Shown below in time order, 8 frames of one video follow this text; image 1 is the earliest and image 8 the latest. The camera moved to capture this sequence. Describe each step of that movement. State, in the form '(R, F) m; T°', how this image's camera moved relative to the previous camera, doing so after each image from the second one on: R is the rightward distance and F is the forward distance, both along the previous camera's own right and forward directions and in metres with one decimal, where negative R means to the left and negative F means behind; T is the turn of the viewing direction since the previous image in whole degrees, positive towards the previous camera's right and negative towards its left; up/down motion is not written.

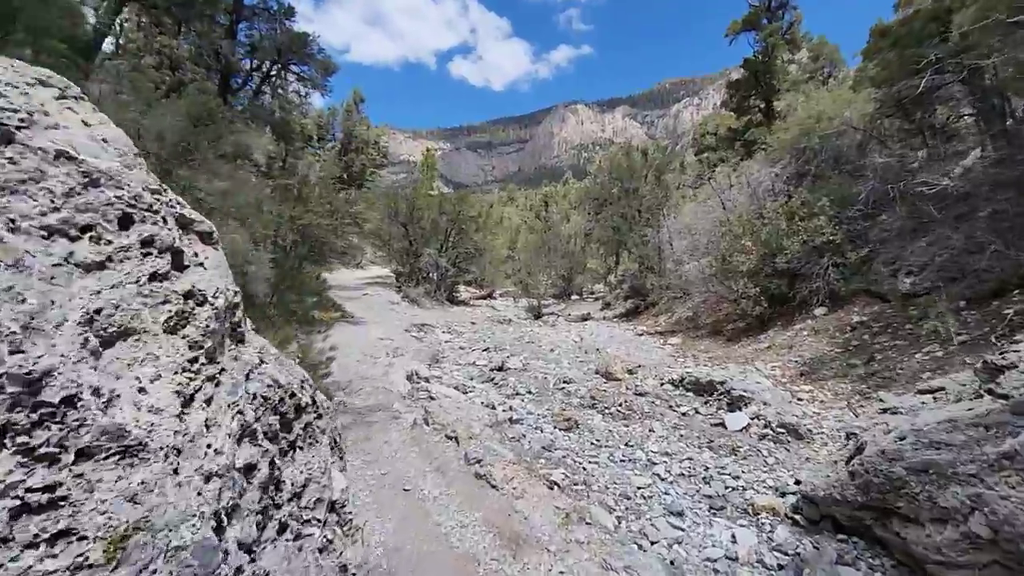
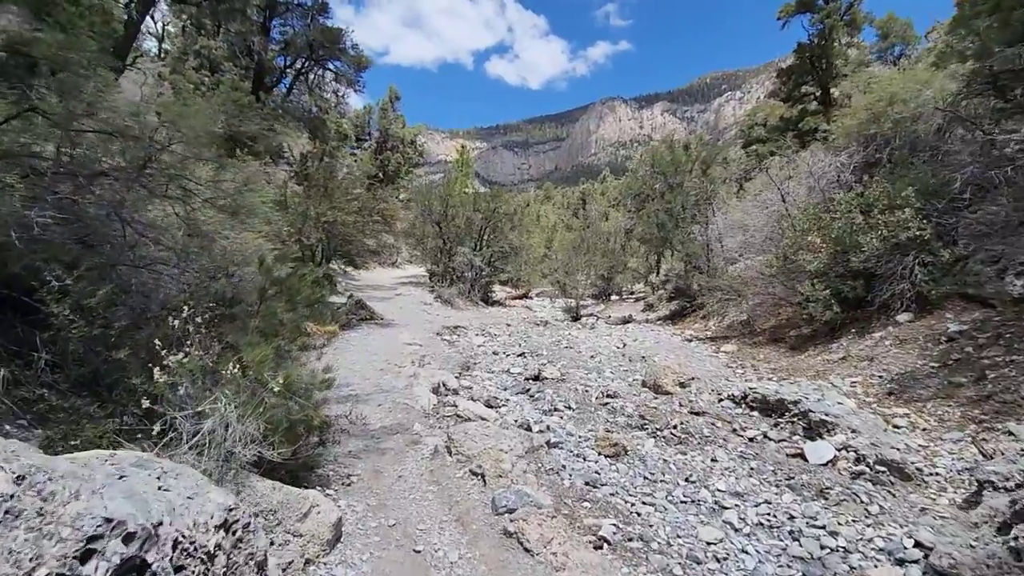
(0.0, +0.9) m; -4°
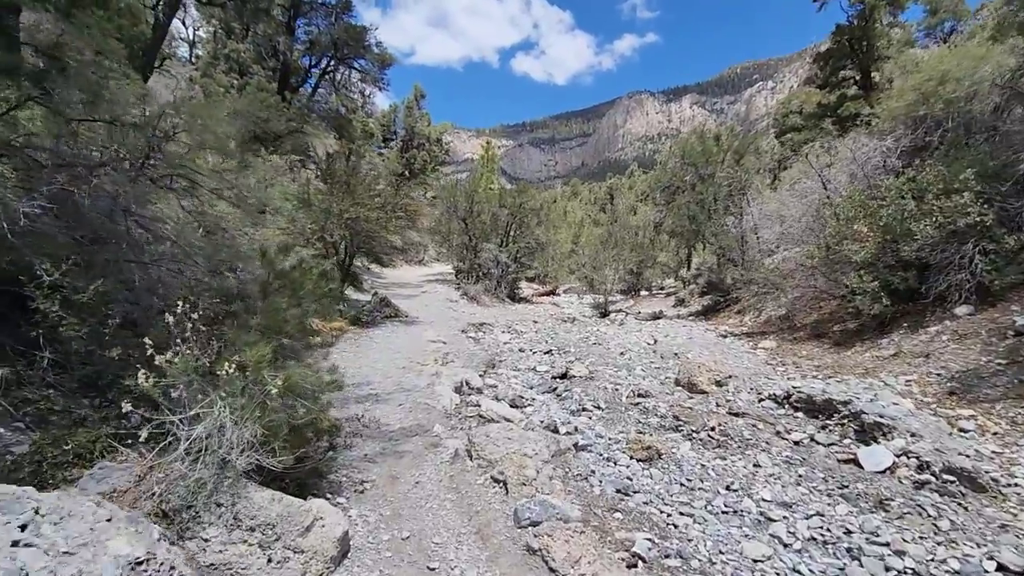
(0.0, +0.3) m; -3°
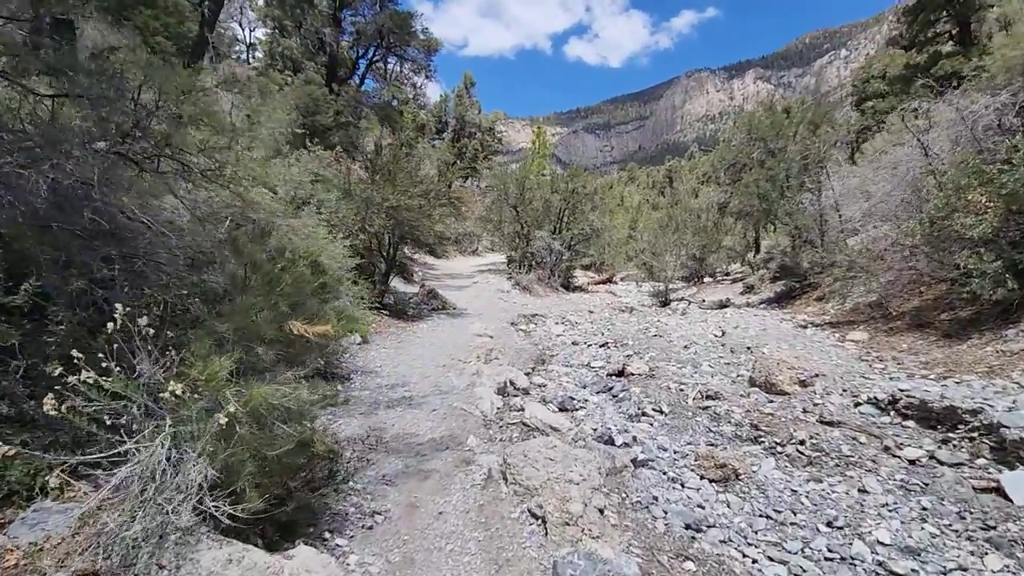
(+0.1, +0.8) m; -6°
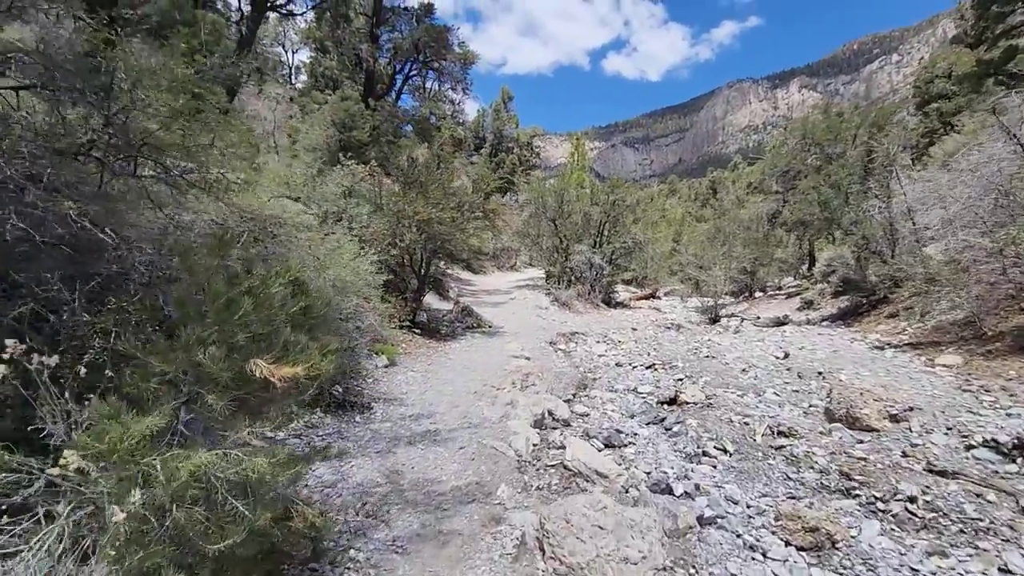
(0.0, +0.7) m; -4°
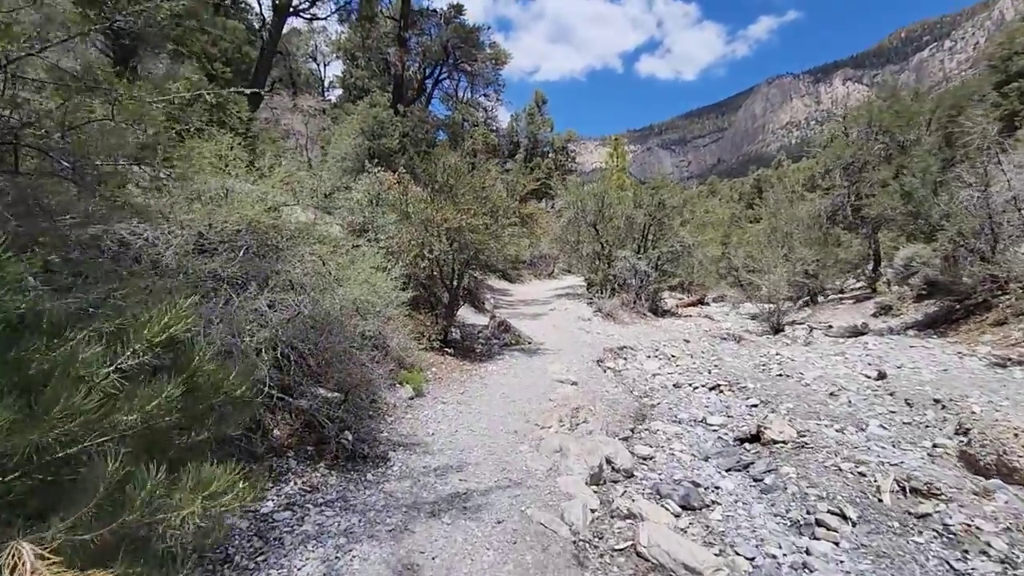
(-0.1, +1.1) m; -4°
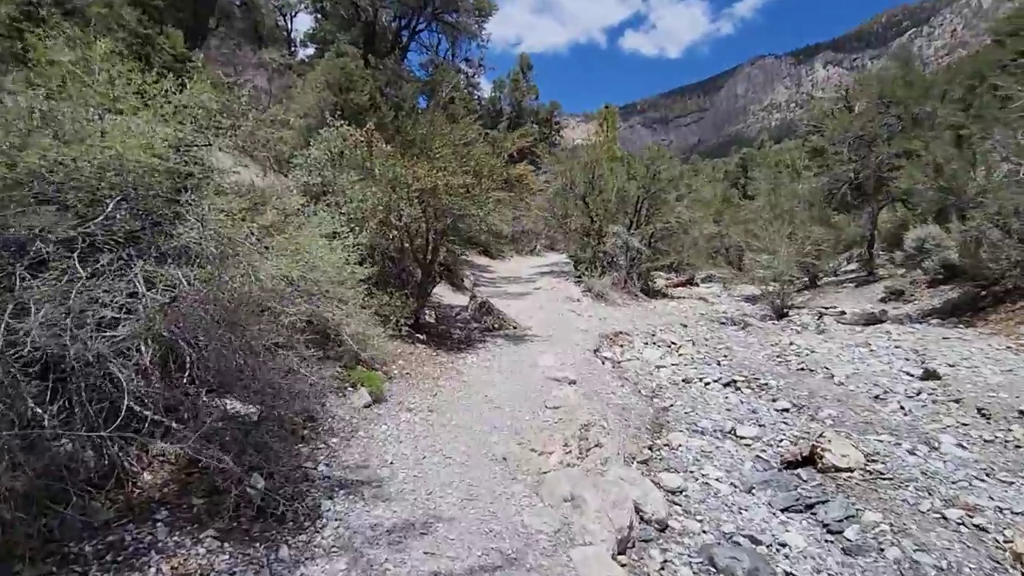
(-0.1, +1.5) m; +2°
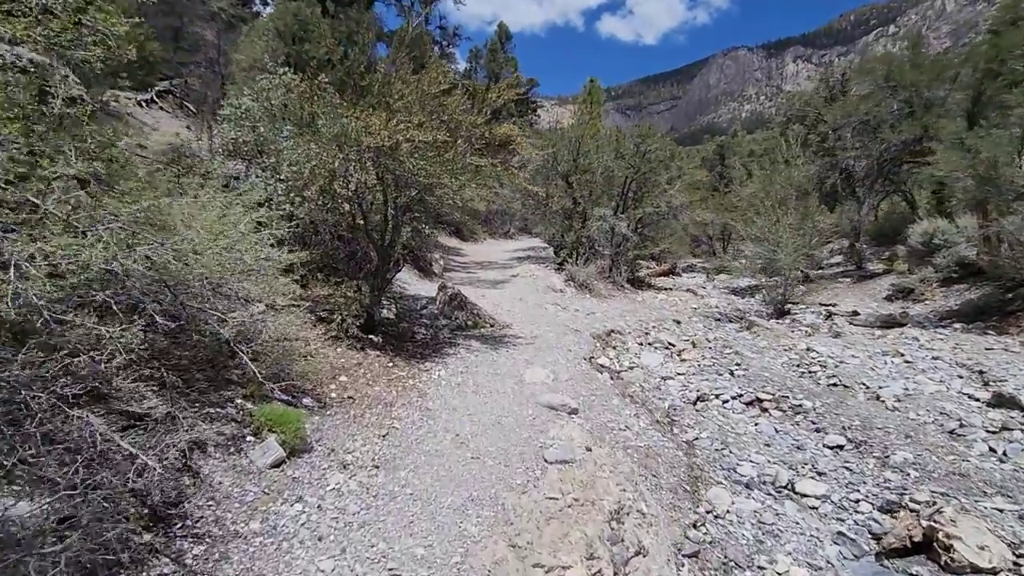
(-0.1, +1.7) m; +3°
